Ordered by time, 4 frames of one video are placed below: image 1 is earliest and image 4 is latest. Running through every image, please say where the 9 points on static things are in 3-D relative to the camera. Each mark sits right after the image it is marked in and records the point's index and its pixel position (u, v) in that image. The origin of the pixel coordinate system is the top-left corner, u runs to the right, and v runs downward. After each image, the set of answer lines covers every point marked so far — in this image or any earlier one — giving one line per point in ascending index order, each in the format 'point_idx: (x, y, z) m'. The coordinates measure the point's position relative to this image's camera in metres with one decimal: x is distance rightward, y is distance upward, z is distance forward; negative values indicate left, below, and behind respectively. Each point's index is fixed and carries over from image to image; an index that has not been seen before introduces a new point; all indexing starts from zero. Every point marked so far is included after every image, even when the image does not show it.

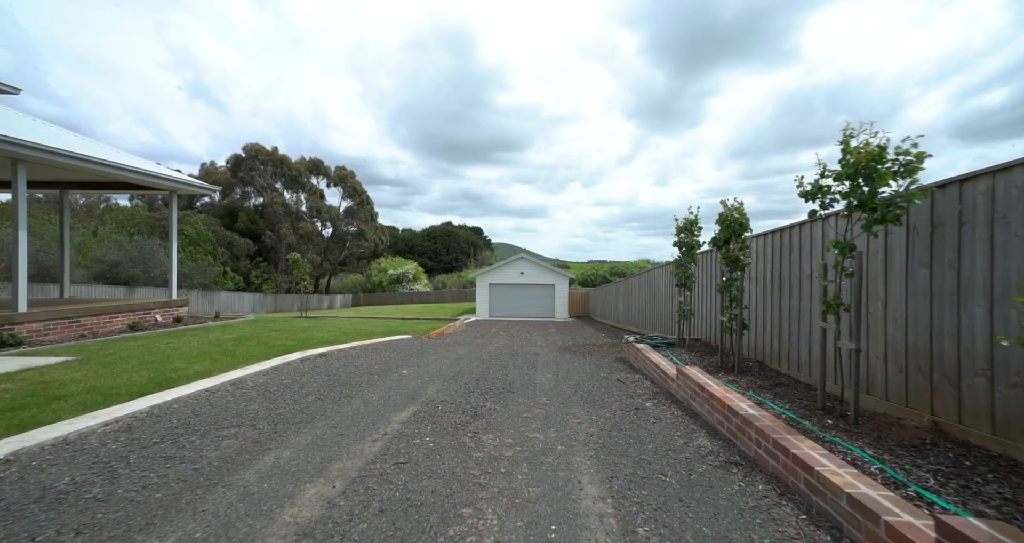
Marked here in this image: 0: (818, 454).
0: (+1.8, -1.1, +2.3) m
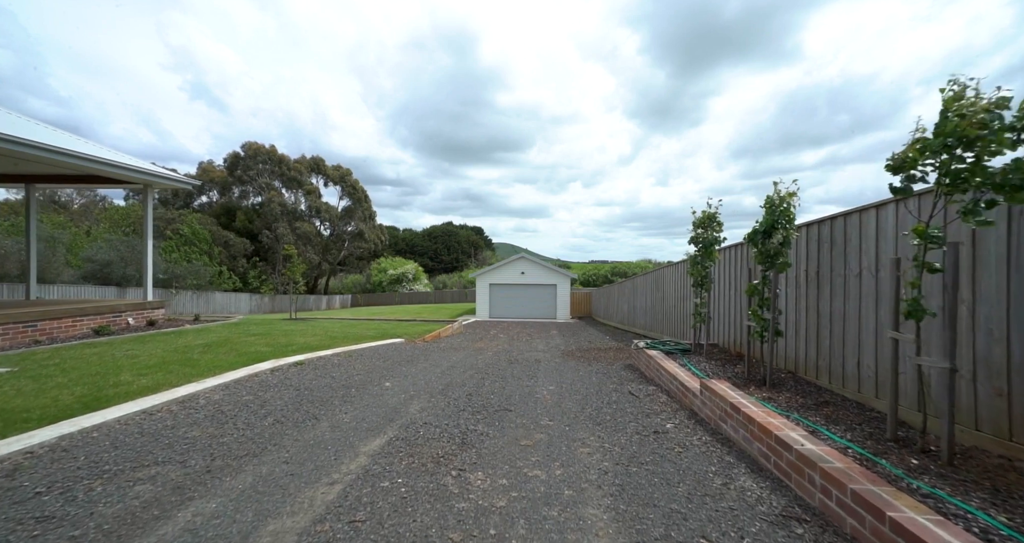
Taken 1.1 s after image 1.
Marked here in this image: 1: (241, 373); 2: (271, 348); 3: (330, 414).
0: (+1.7, -1.0, +1.6) m
1: (-3.2, -1.2, +4.7) m
2: (-4.0, -1.3, +6.5) m
3: (-1.7, -1.3, +3.6) m
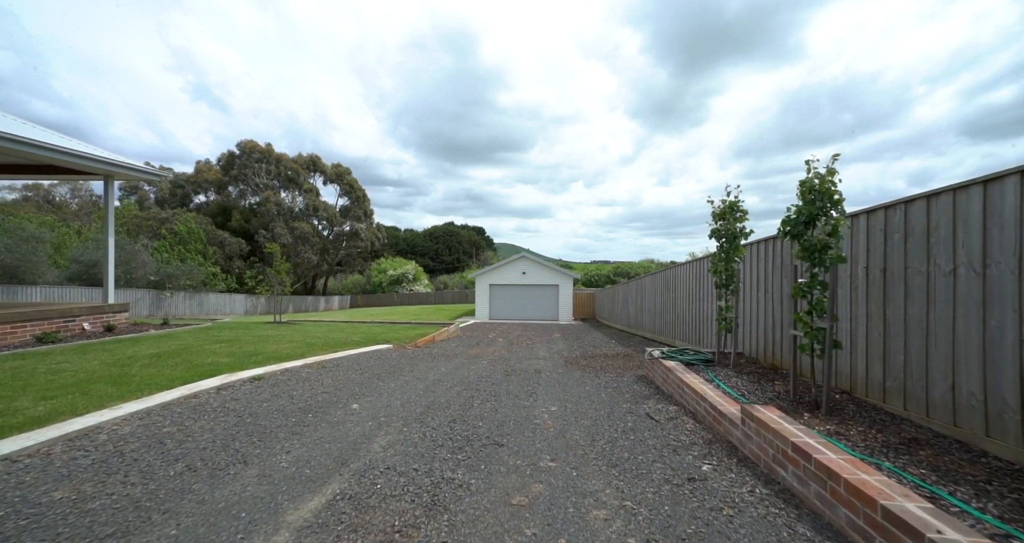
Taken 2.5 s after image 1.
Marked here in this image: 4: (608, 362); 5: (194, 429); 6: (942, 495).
0: (+1.7, -1.0, +0.8) m
1: (-3.3, -1.2, +3.8) m
2: (-4.1, -1.3, +5.7) m
3: (-1.7, -1.3, +2.8) m
4: (+2.0, -1.8, +7.9) m
5: (-2.6, -1.3, +3.1) m
6: (+2.1, -1.1, +1.9) m
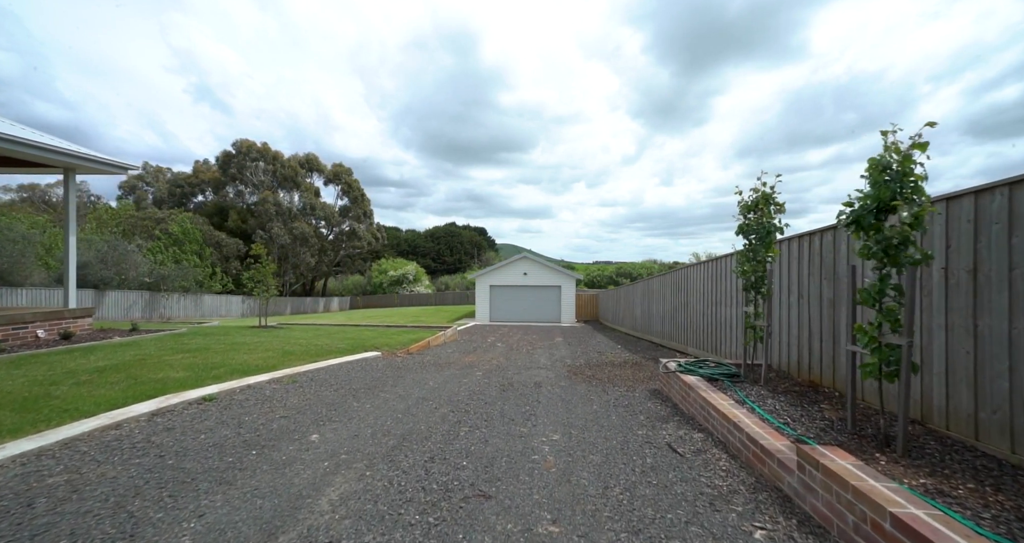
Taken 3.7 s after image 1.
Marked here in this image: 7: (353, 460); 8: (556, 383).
0: (+1.6, -1.0, +0.1) m
1: (-3.4, -1.2, +3.1) m
2: (-4.1, -1.3, +5.0) m
3: (-1.8, -1.3, +2.1) m
4: (+1.9, -1.8, +7.2) m
5: (-2.6, -1.3, +2.4) m
6: (+2.0, -1.1, +1.2) m
7: (-1.2, -1.4, +2.9) m
8: (+0.7, -1.8, +6.2) m
